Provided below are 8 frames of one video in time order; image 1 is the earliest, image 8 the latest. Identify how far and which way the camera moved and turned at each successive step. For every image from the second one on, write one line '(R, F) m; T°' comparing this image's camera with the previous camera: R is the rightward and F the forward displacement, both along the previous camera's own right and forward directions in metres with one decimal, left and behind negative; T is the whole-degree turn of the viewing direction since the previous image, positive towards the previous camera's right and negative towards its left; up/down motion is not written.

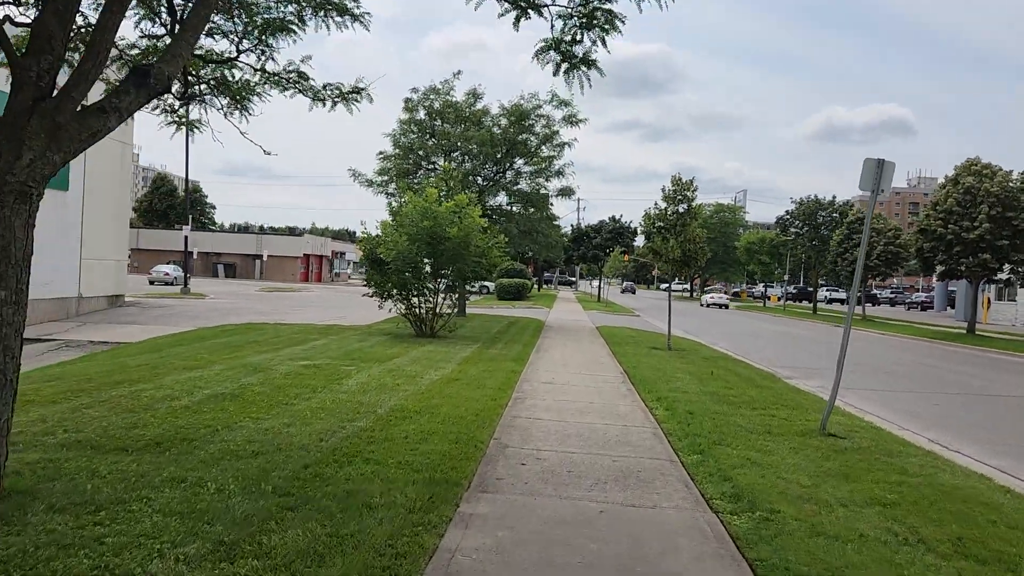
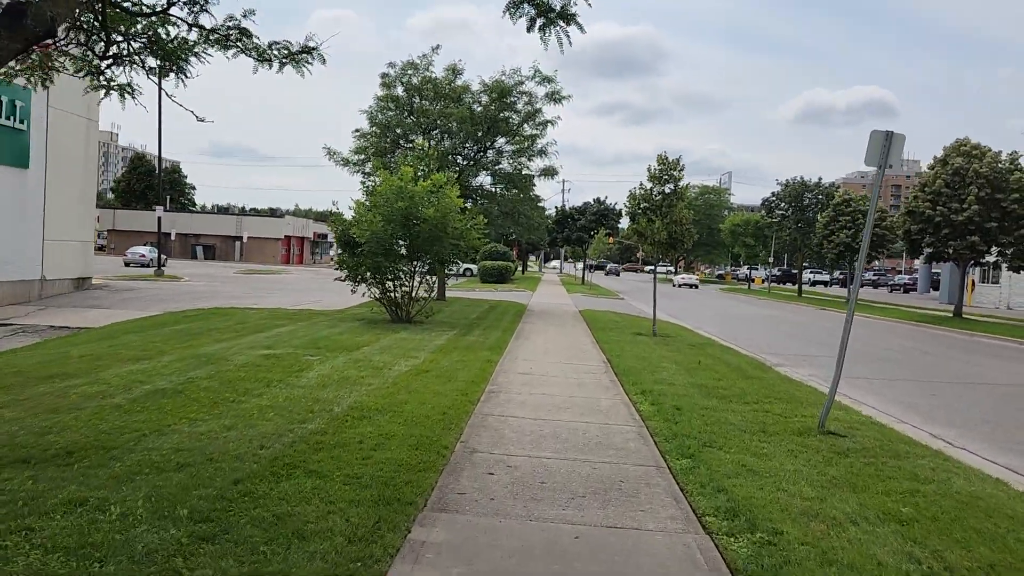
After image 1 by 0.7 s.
(+0.1, +0.7) m; +1°
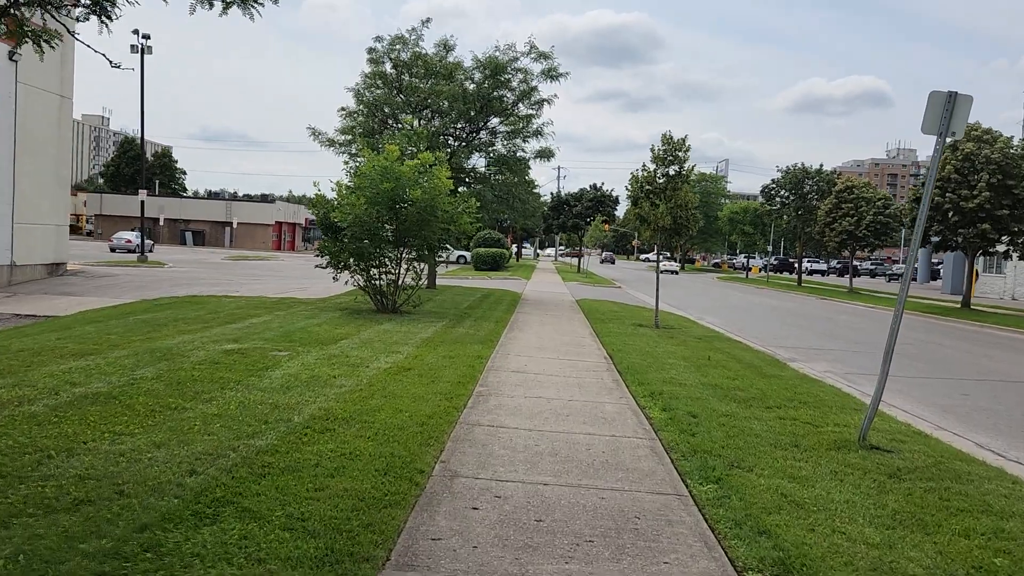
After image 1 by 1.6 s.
(0.0, +1.0) m; 0°
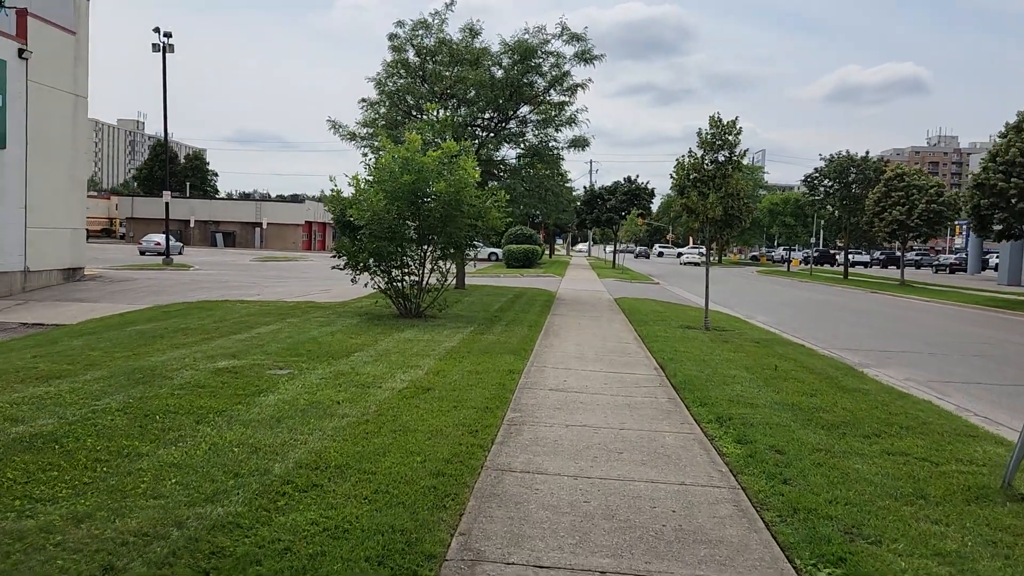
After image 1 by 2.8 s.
(0.0, +1.3) m; -2°
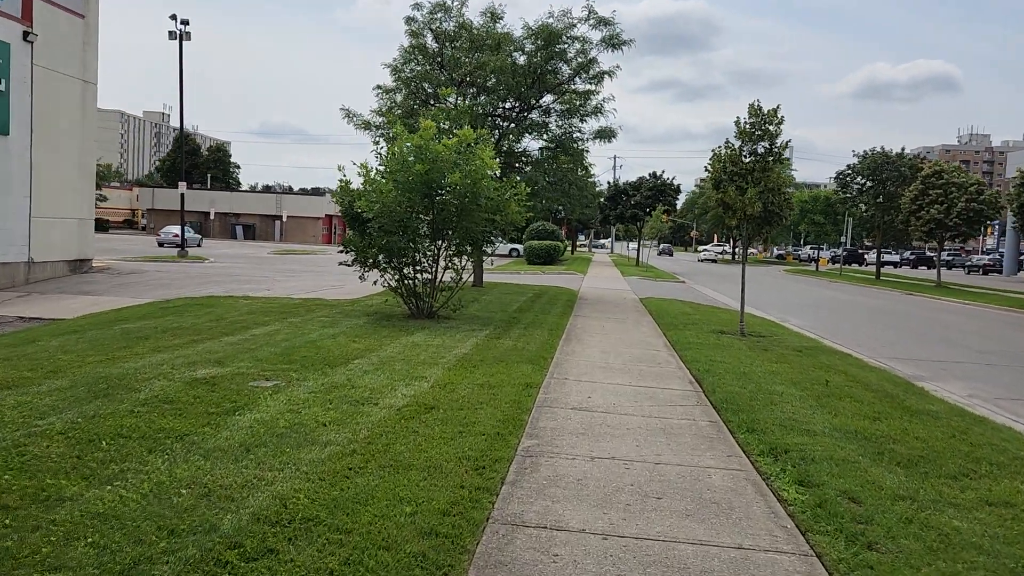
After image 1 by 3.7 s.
(0.0, +1.0) m; -1°
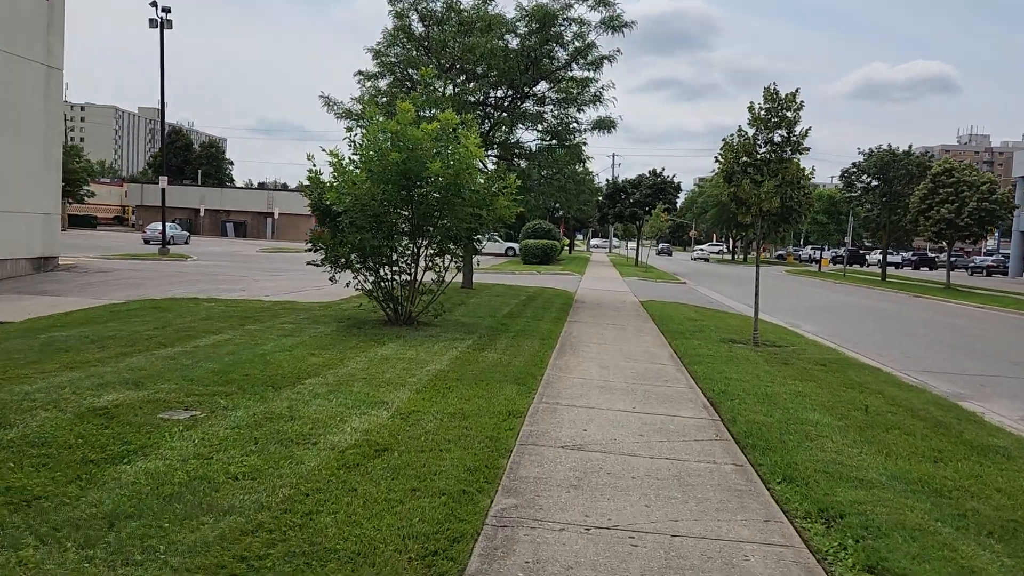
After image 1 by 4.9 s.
(+0.1, +1.3) m; 0°
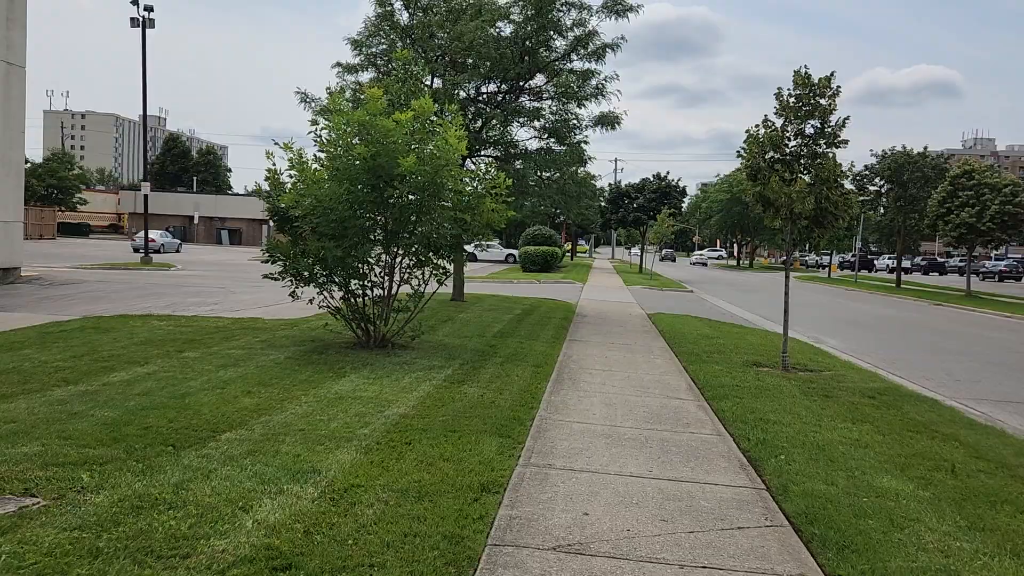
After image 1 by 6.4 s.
(+0.1, +1.6) m; 0°
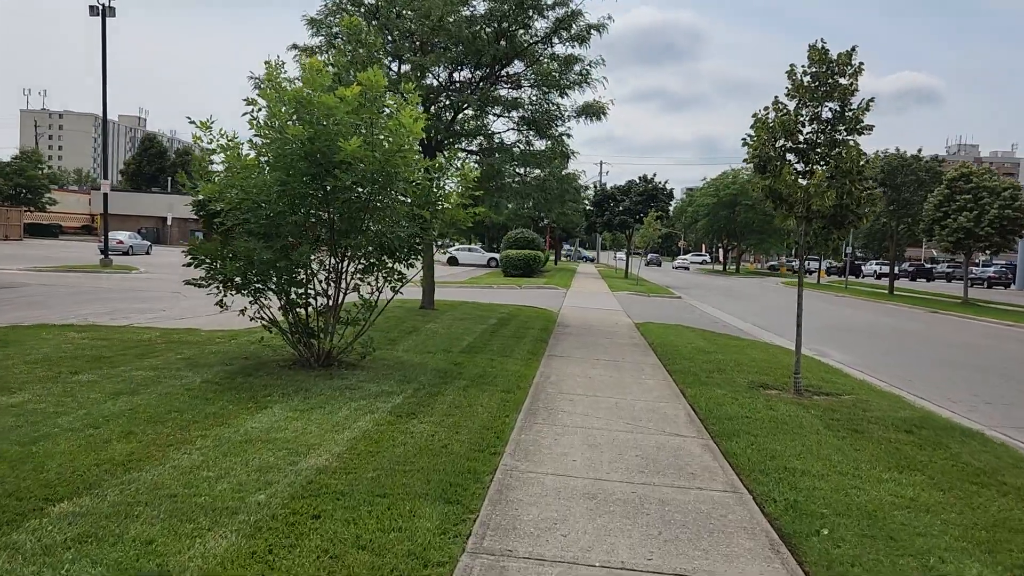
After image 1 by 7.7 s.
(+0.2, +1.4) m; +1°
